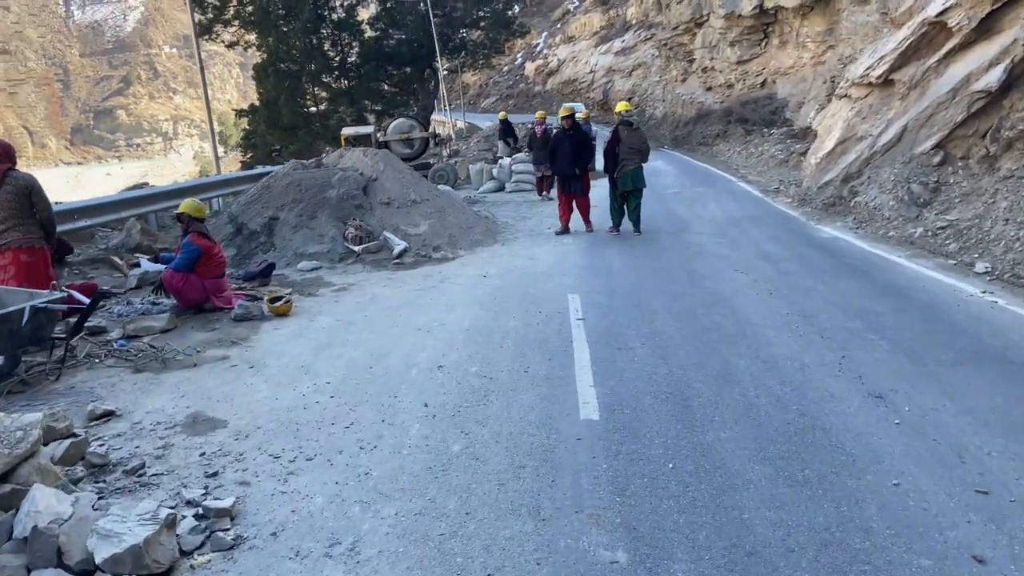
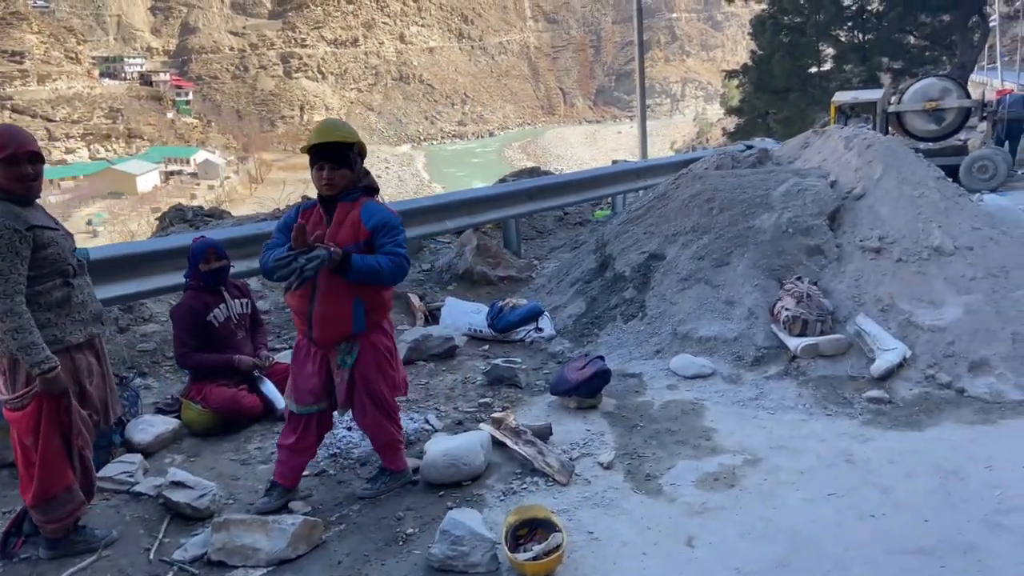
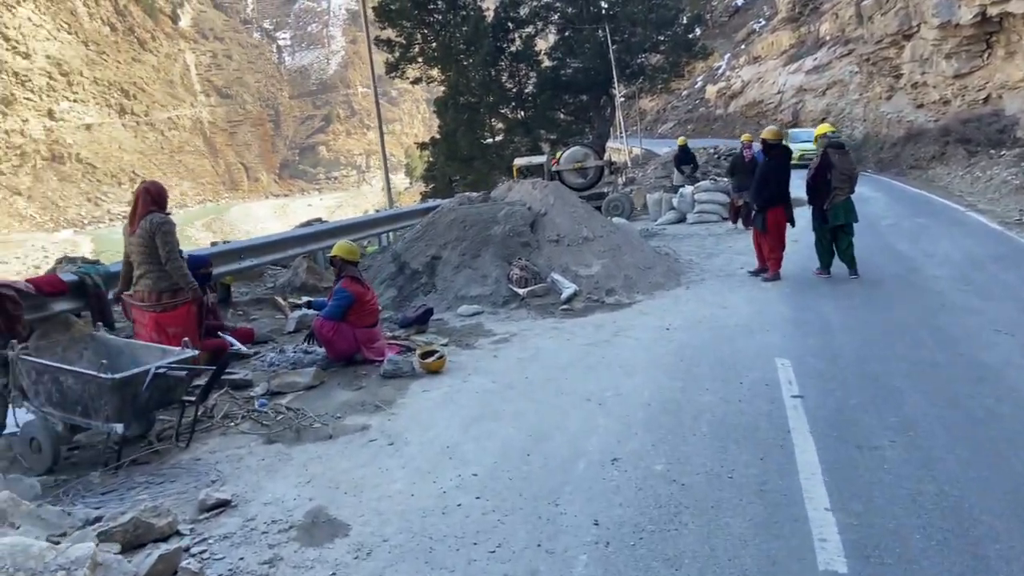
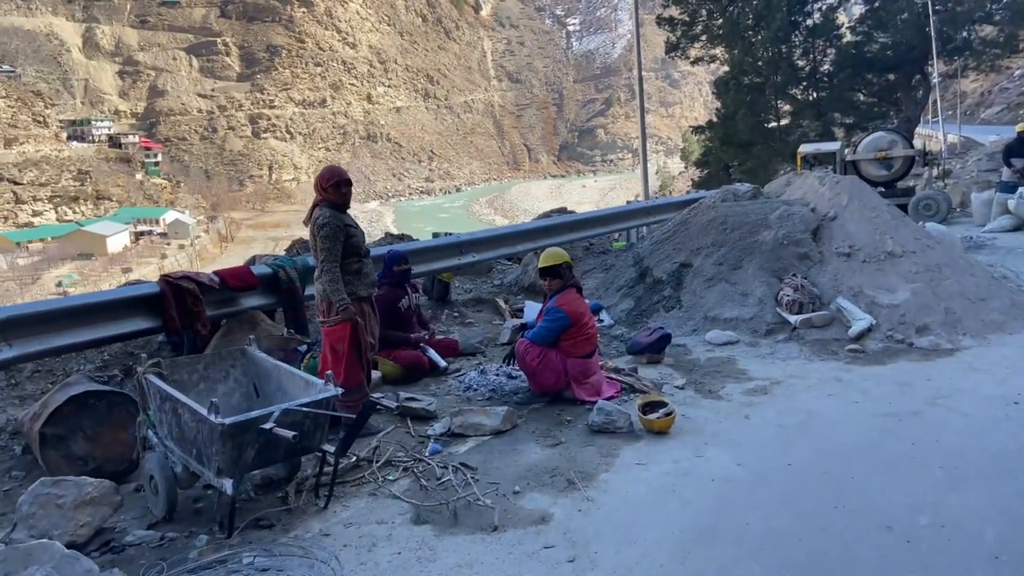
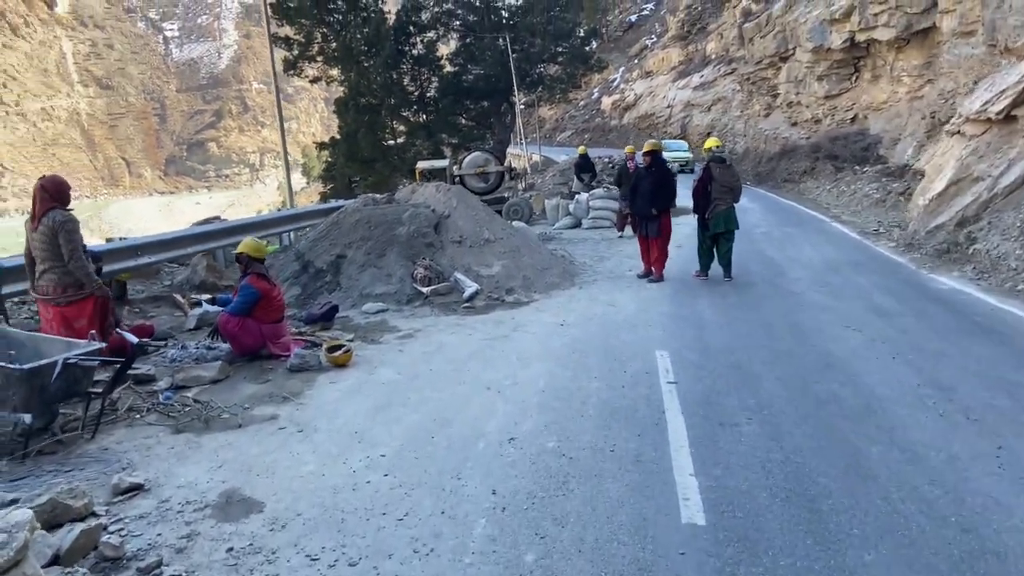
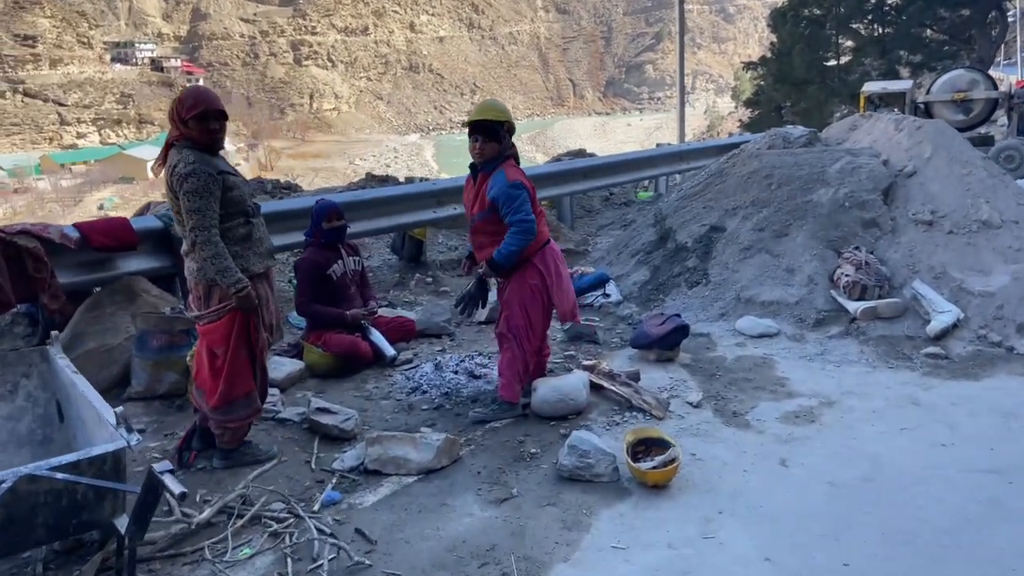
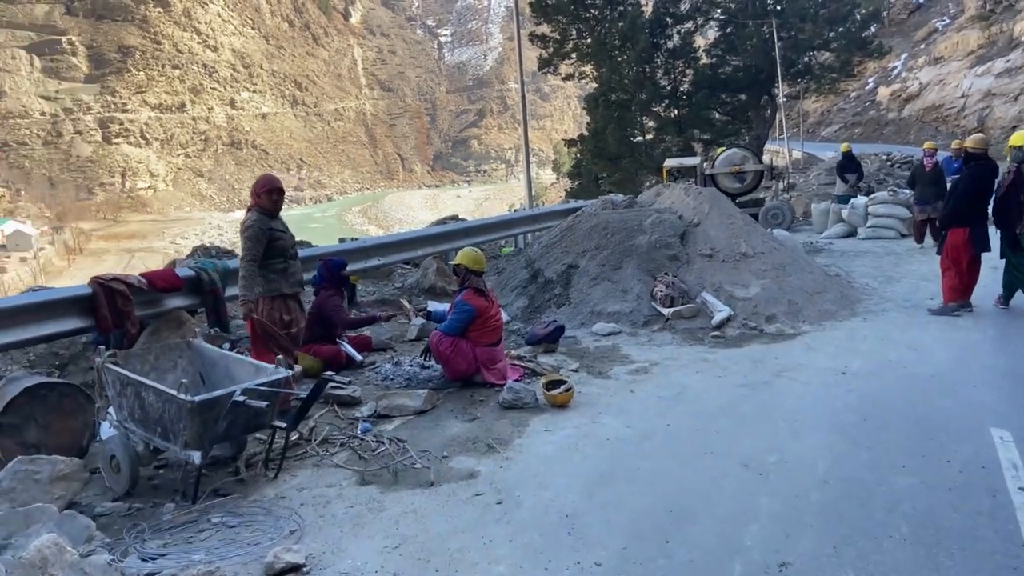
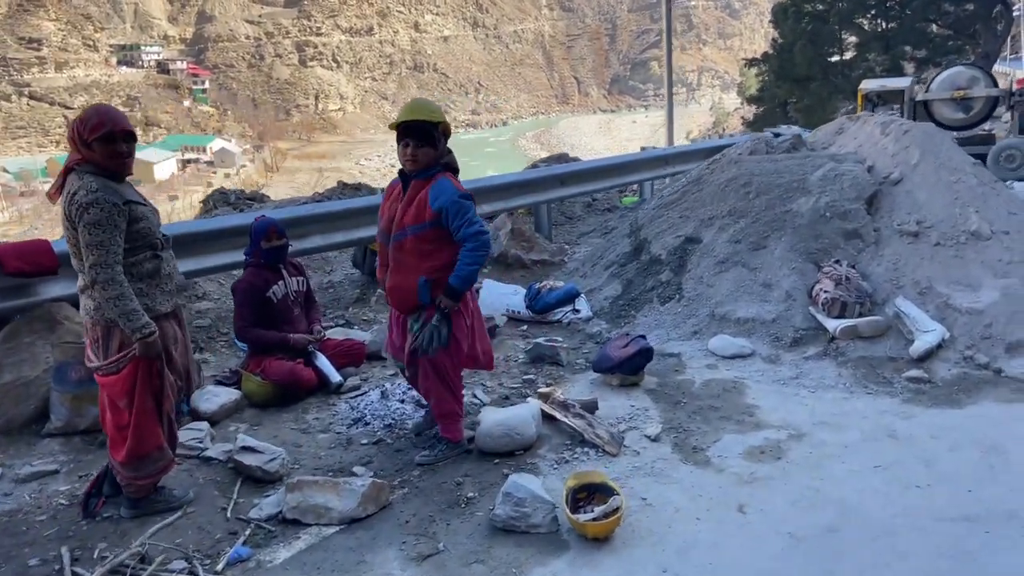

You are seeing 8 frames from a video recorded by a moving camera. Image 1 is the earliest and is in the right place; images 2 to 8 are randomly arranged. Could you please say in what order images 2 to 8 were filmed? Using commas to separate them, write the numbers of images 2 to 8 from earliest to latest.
5, 3, 7, 4, 6, 8, 2
